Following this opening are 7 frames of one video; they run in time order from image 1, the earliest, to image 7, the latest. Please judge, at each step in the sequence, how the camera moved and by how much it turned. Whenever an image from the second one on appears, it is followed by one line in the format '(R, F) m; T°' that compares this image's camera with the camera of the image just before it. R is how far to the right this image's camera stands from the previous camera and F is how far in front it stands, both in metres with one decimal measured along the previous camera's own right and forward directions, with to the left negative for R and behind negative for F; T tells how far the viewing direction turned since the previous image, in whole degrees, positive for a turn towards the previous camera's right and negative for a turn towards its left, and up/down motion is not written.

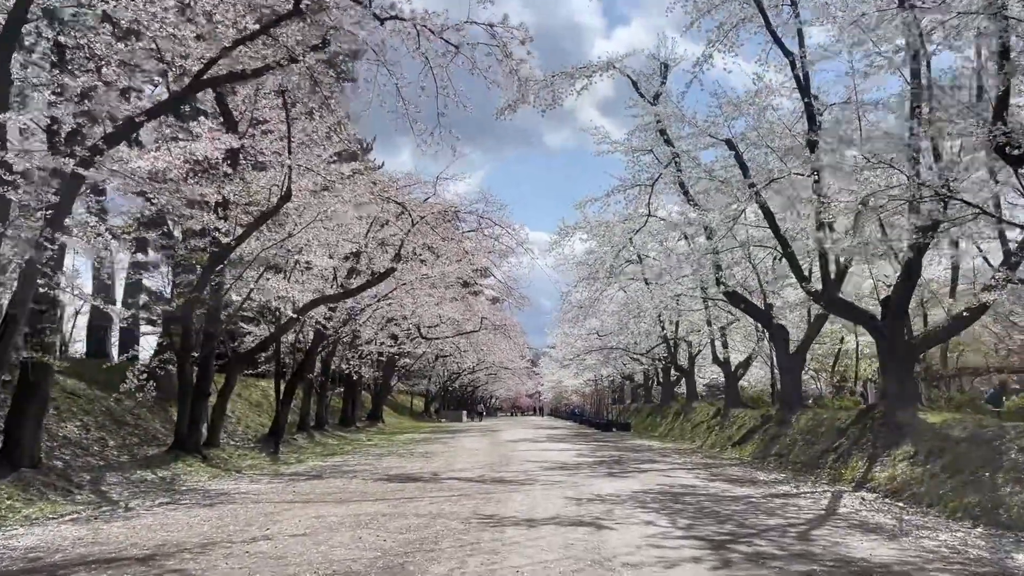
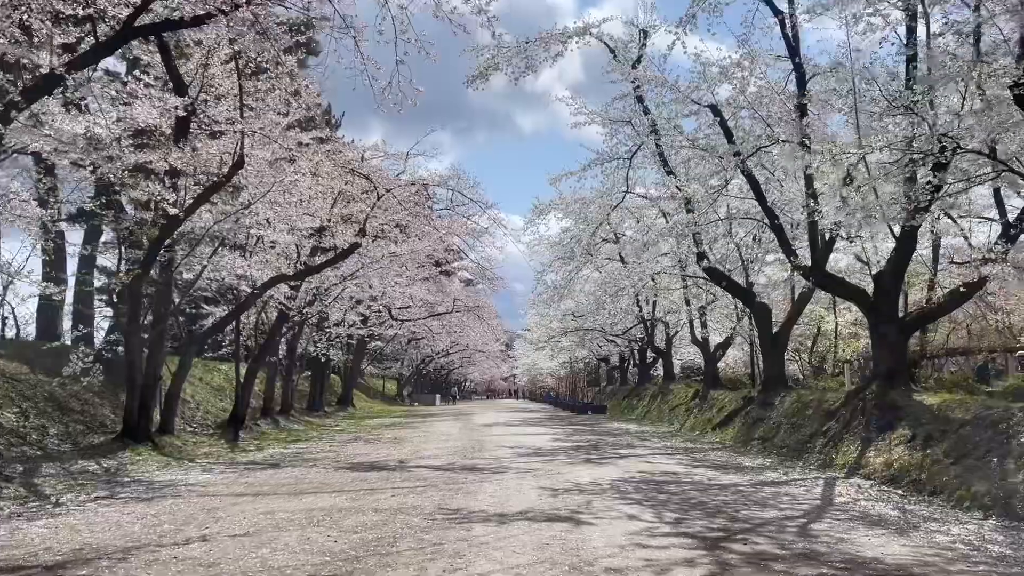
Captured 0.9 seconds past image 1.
(+0.1, +0.9) m; +2°
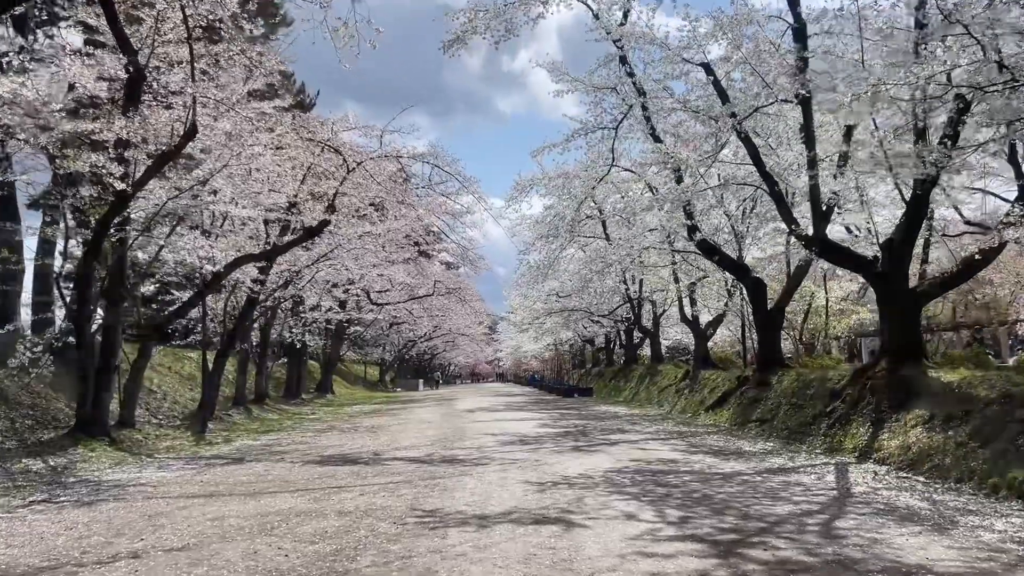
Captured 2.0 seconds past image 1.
(0.0, +1.0) m; +1°
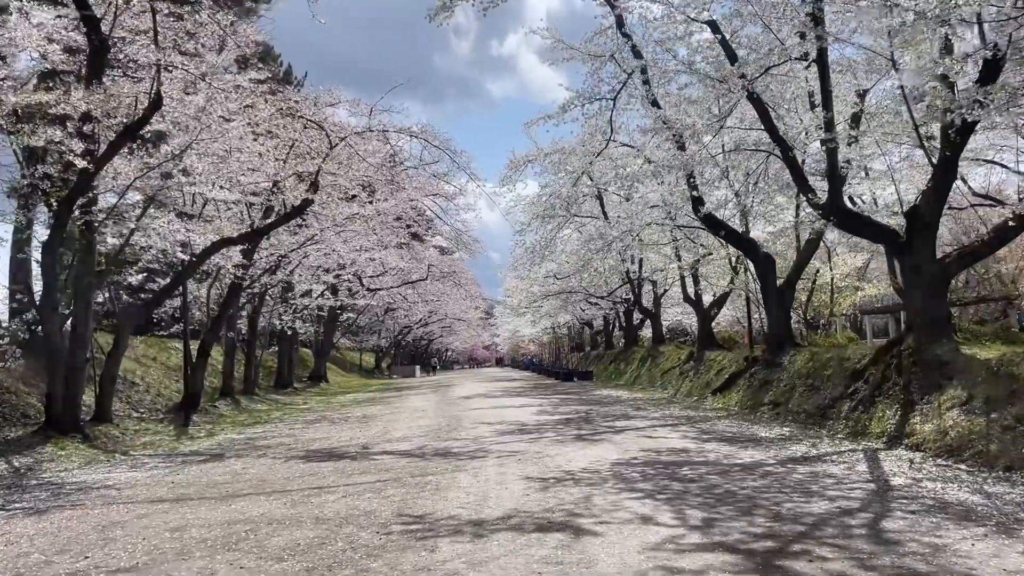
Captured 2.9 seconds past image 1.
(0.0, +0.9) m; 0°
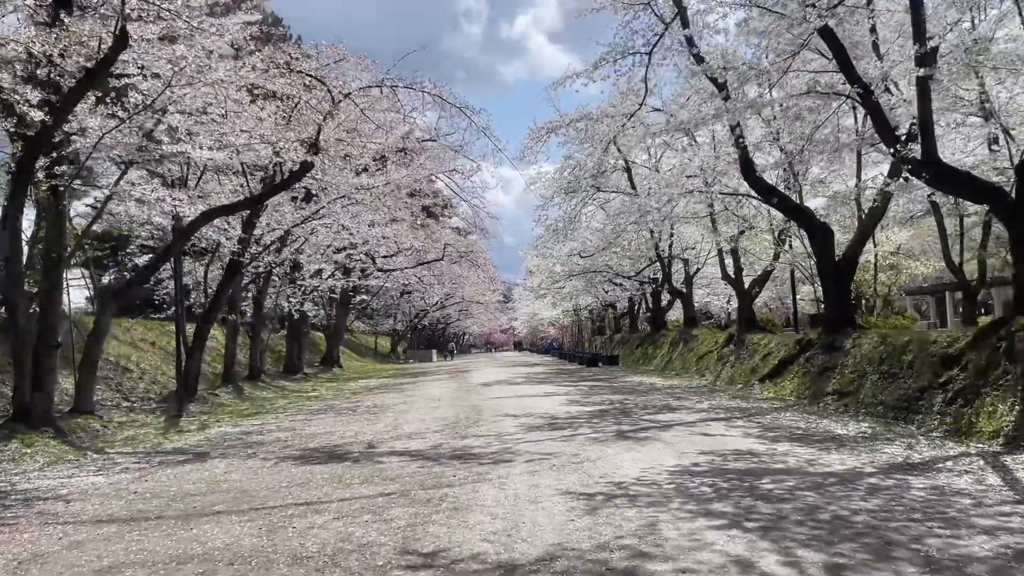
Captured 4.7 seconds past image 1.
(-0.1, +1.7) m; -1°
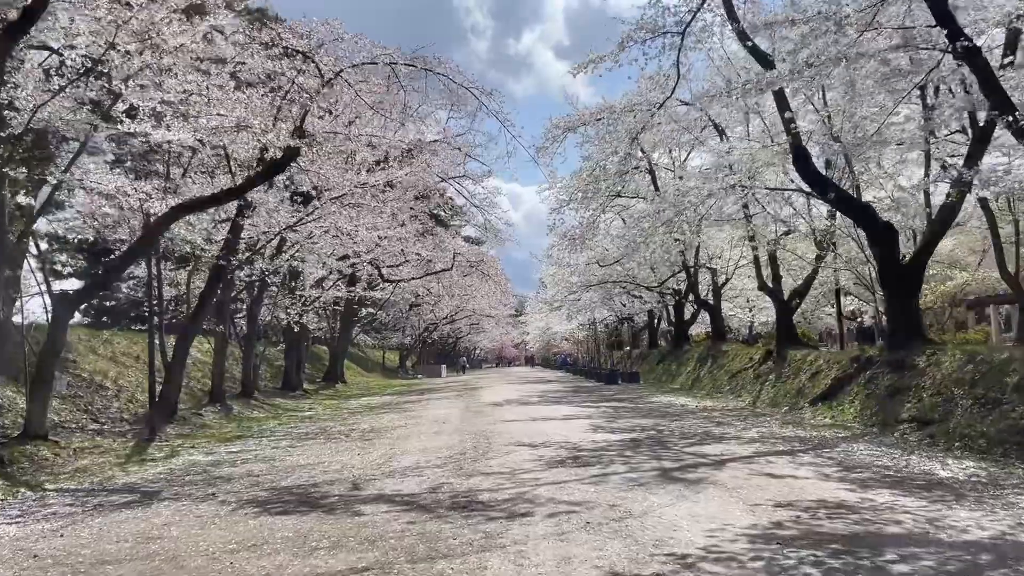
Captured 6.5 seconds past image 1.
(-0.1, +1.9) m; -1°
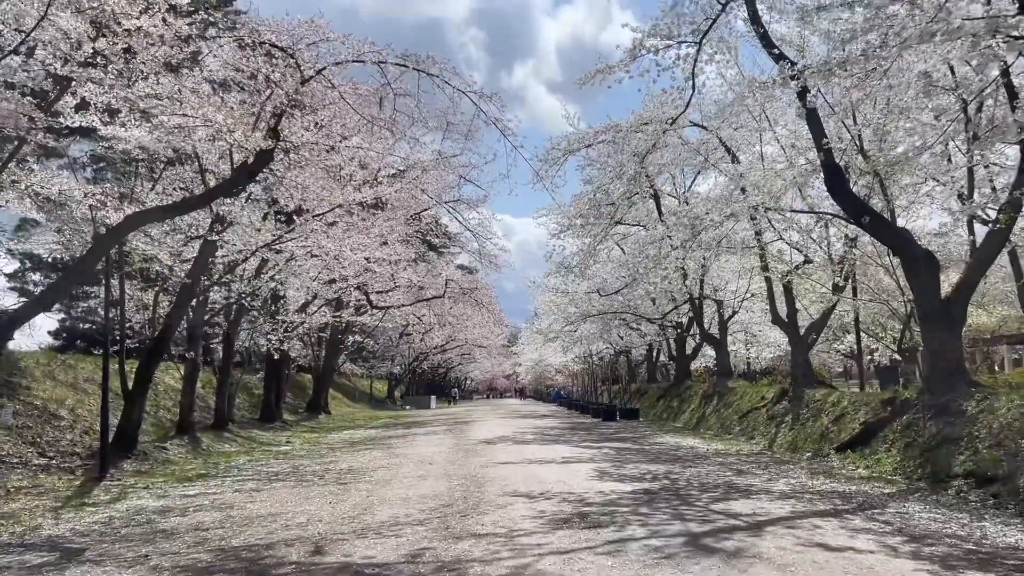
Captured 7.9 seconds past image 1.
(-0.1, +1.4) m; +1°
